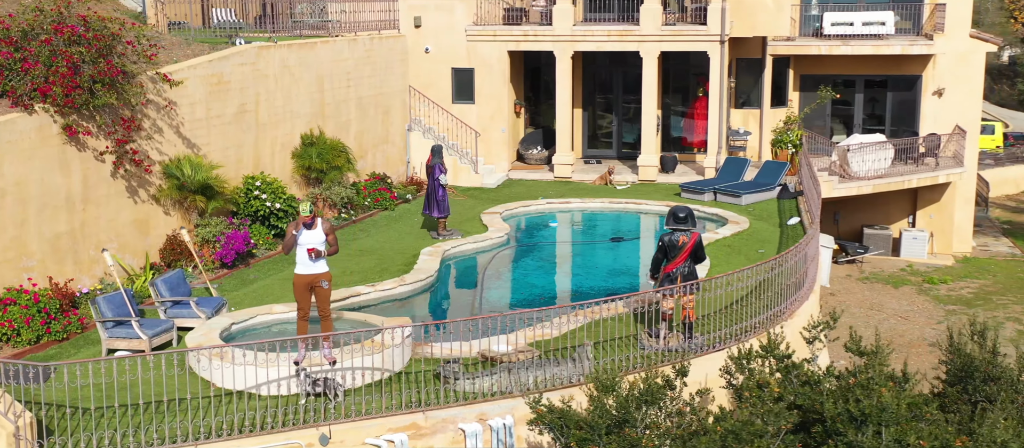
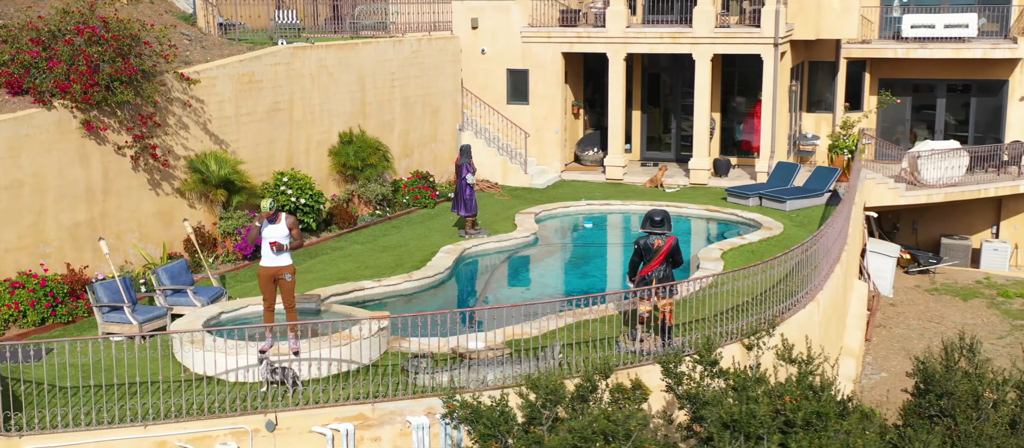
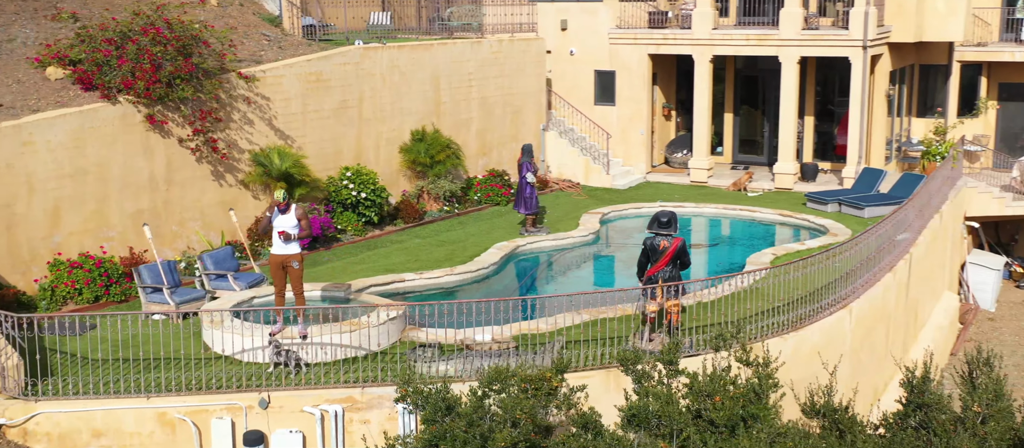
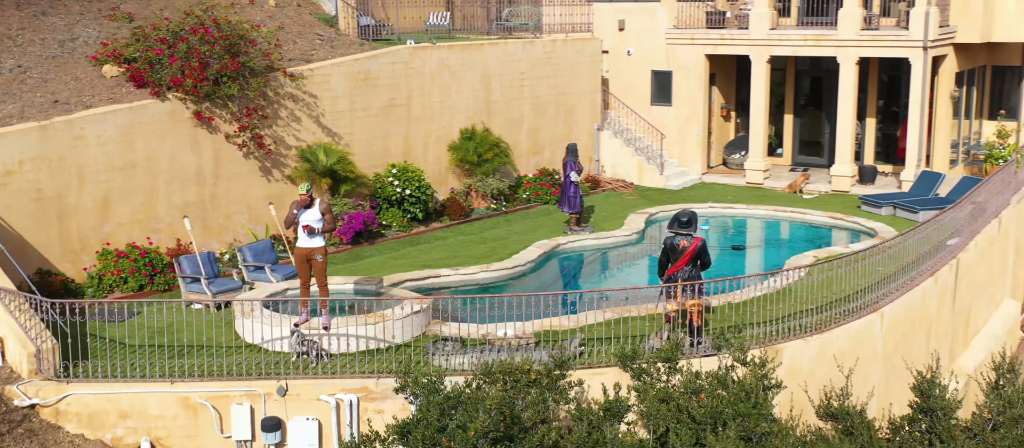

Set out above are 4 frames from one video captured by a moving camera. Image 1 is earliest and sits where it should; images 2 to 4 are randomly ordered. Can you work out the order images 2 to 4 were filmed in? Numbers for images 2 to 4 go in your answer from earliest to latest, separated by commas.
2, 3, 4
